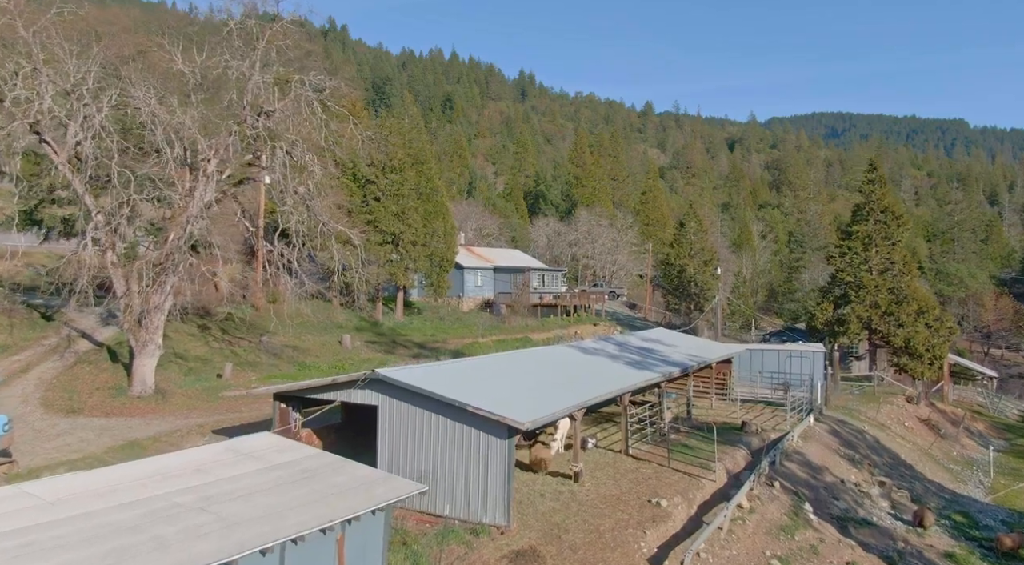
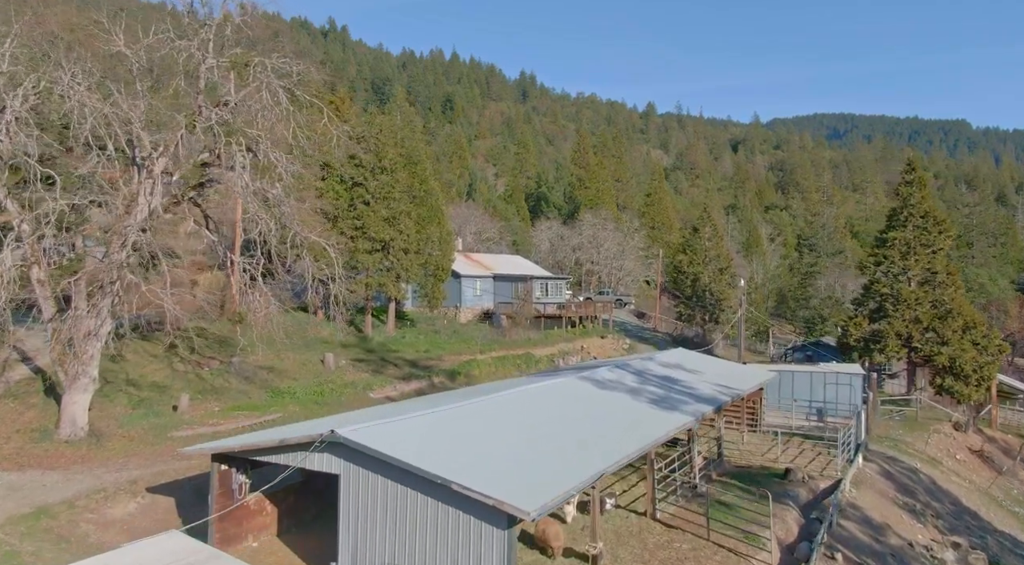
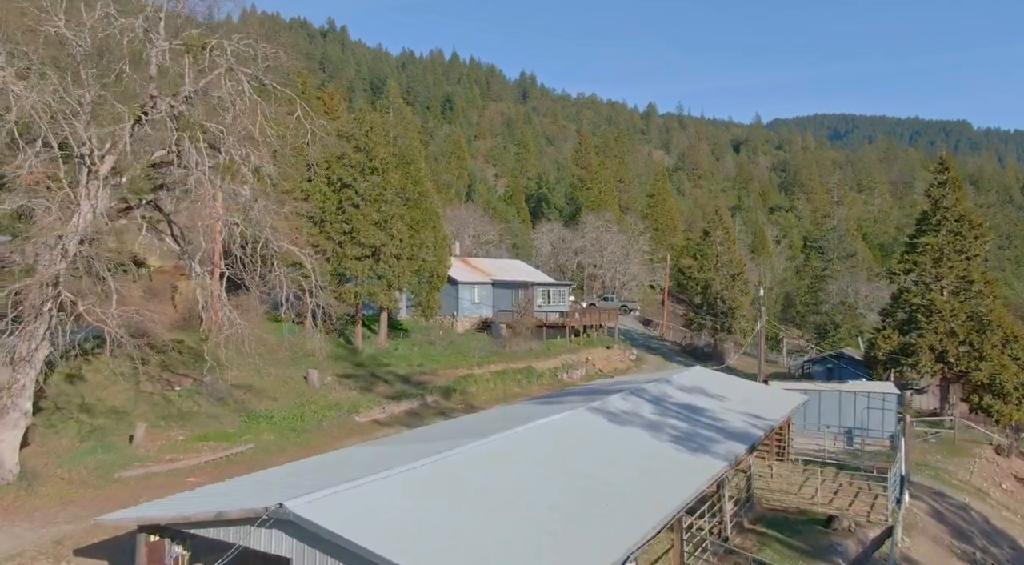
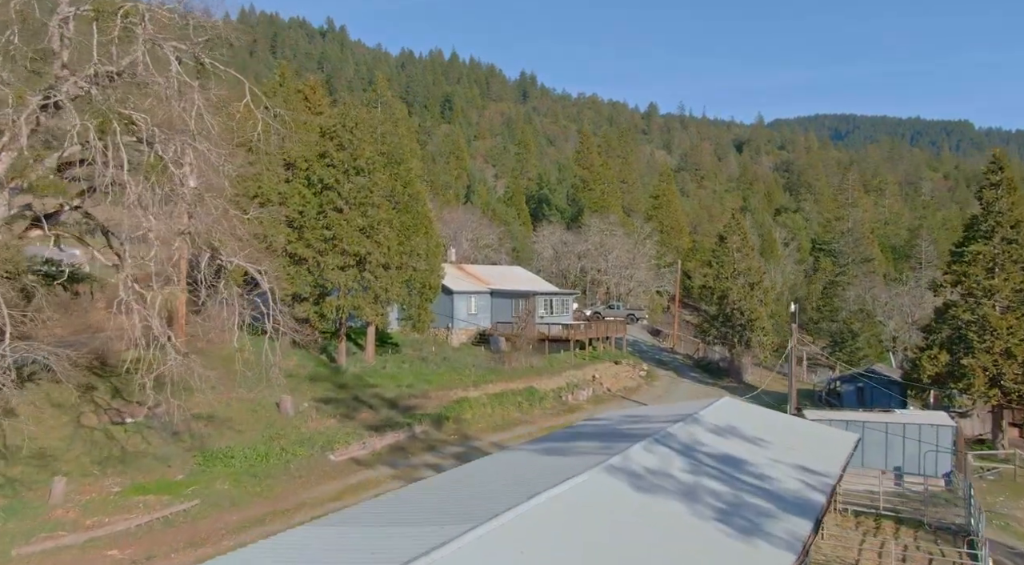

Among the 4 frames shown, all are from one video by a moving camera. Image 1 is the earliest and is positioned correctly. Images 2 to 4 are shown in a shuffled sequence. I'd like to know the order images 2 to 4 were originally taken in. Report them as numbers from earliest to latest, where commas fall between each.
2, 3, 4
